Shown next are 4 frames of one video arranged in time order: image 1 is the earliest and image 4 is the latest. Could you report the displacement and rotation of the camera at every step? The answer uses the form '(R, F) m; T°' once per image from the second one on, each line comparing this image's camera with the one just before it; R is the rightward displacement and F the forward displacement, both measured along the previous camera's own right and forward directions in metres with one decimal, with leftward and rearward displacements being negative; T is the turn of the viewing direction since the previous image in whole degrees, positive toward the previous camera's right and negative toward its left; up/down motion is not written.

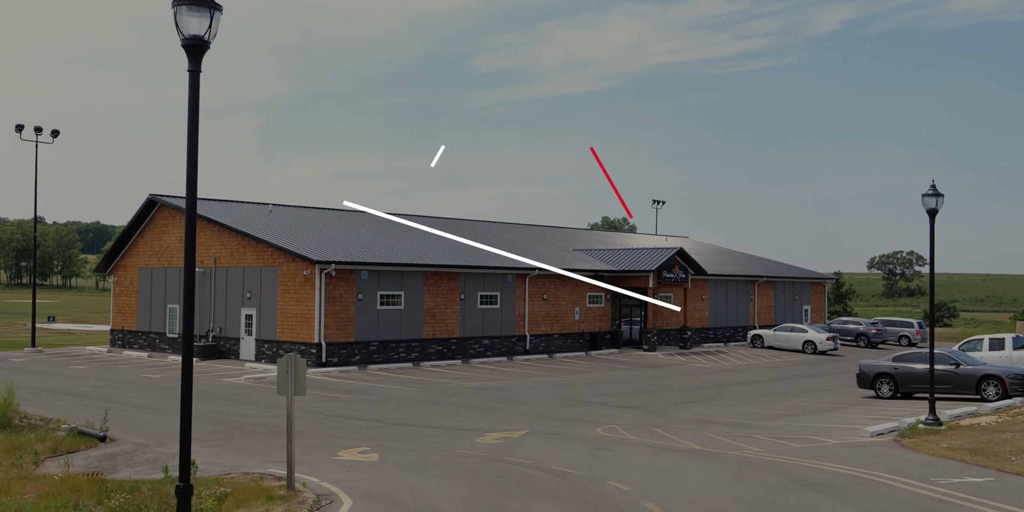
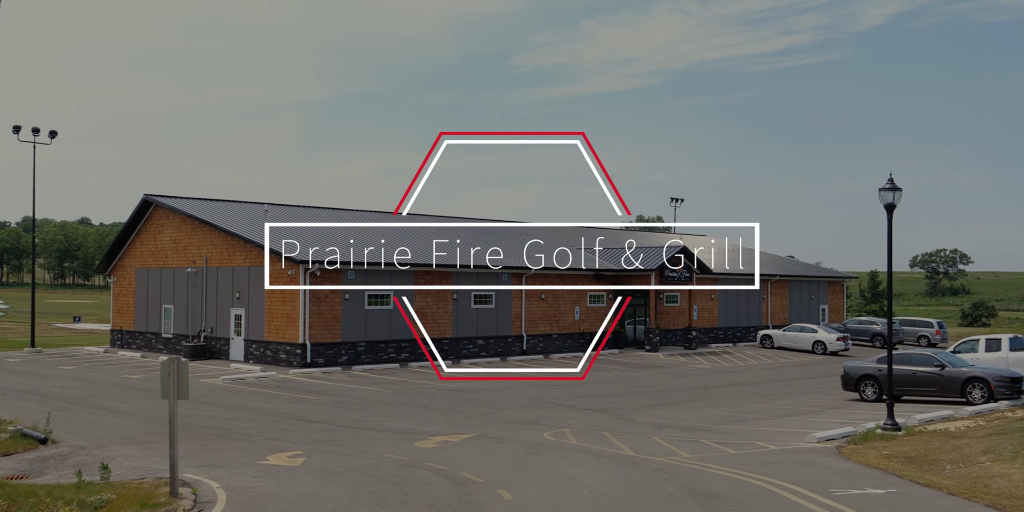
(+1.4, +0.4) m; -2°
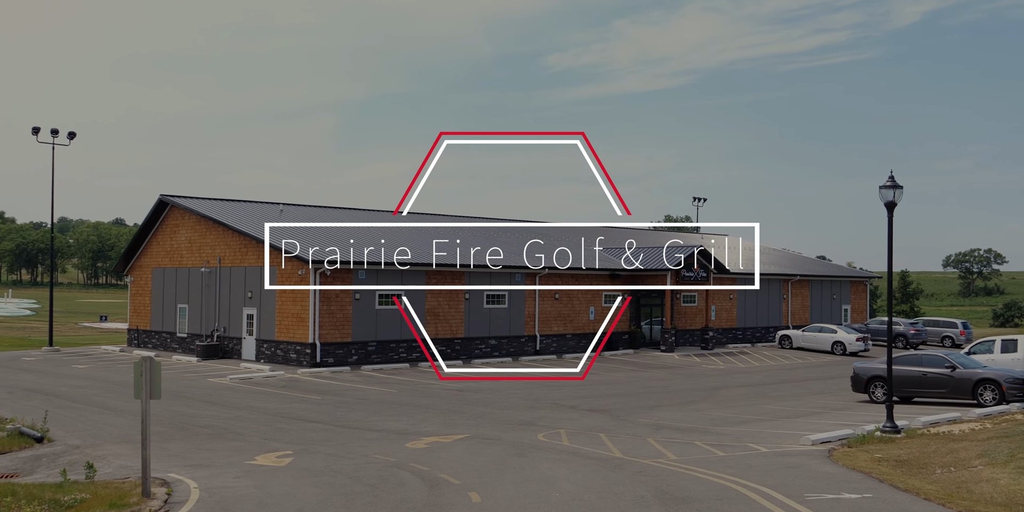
(+0.5, +0.1) m; -2°
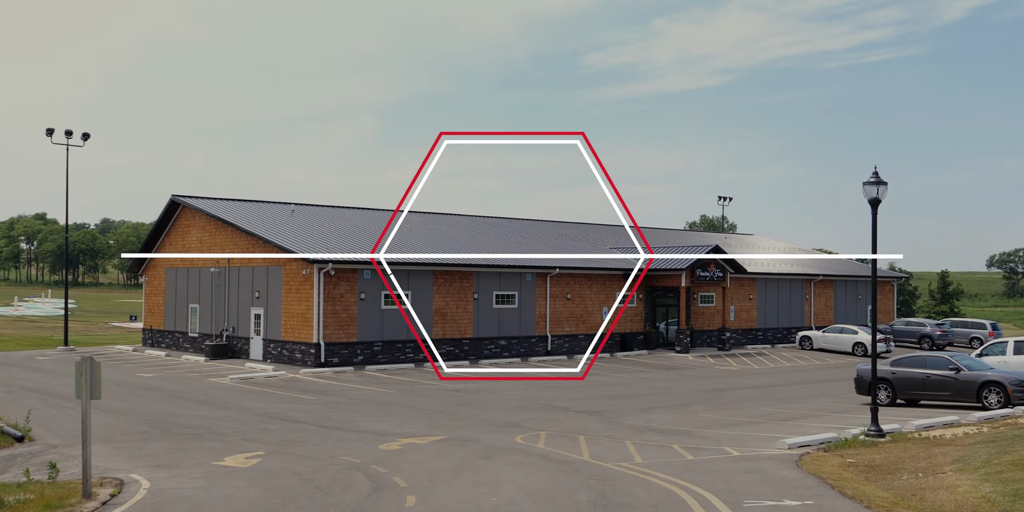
(+0.9, +0.2) m; -2°
